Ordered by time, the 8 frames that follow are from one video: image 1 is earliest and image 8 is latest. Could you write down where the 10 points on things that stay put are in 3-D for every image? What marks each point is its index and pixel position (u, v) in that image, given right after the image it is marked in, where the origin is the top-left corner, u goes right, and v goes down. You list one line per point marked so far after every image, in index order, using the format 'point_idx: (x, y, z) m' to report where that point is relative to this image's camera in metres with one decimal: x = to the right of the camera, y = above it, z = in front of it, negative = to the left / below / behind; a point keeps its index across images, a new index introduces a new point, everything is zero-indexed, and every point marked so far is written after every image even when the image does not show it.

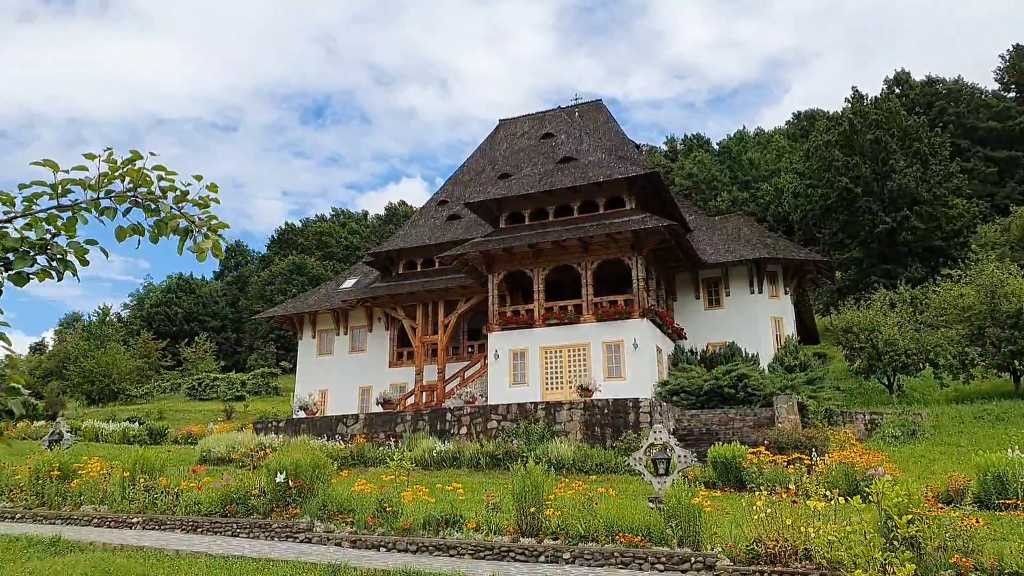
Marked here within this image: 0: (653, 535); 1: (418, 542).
0: (+1.5, -2.7, +8.7) m
1: (-1.0, -3.0, +9.3) m
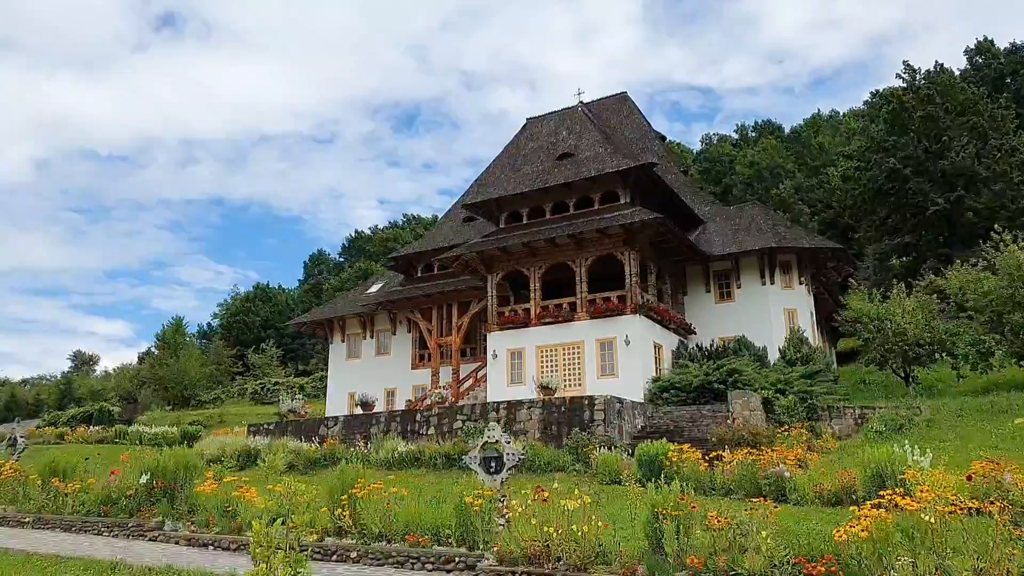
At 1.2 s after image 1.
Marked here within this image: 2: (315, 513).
0: (-0.8, -2.7, +8.6) m
1: (-3.3, -3.0, +9.5) m
2: (-2.3, -2.7, +9.5) m
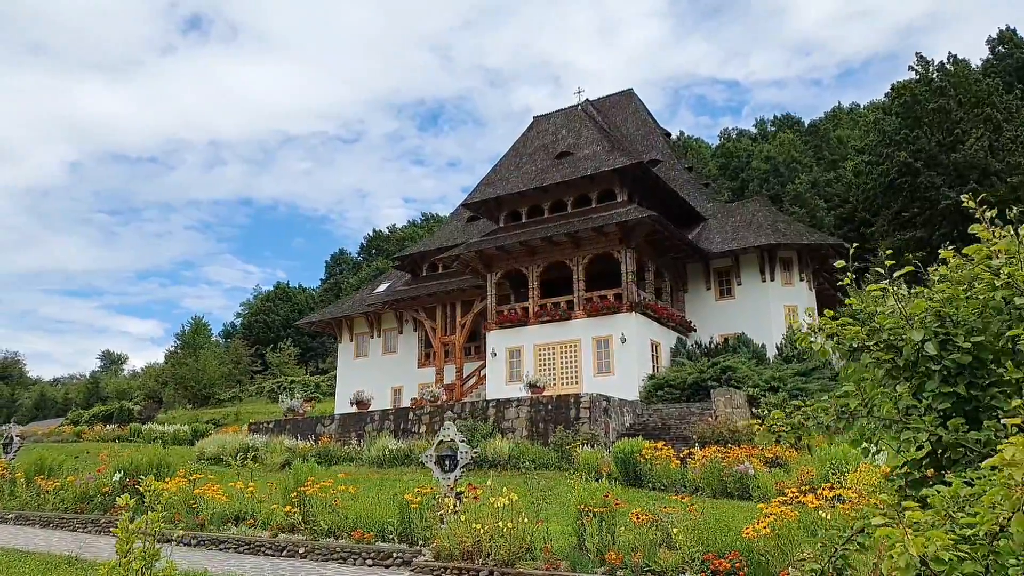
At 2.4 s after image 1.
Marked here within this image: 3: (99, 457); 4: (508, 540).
0: (-1.4, -2.7, +8.9) m
1: (-3.9, -3.1, +9.9) m
2: (-3.0, -2.8, +9.8) m
3: (-7.7, -3.1, +14.7) m
4: (0.0, -2.5, +7.8) m
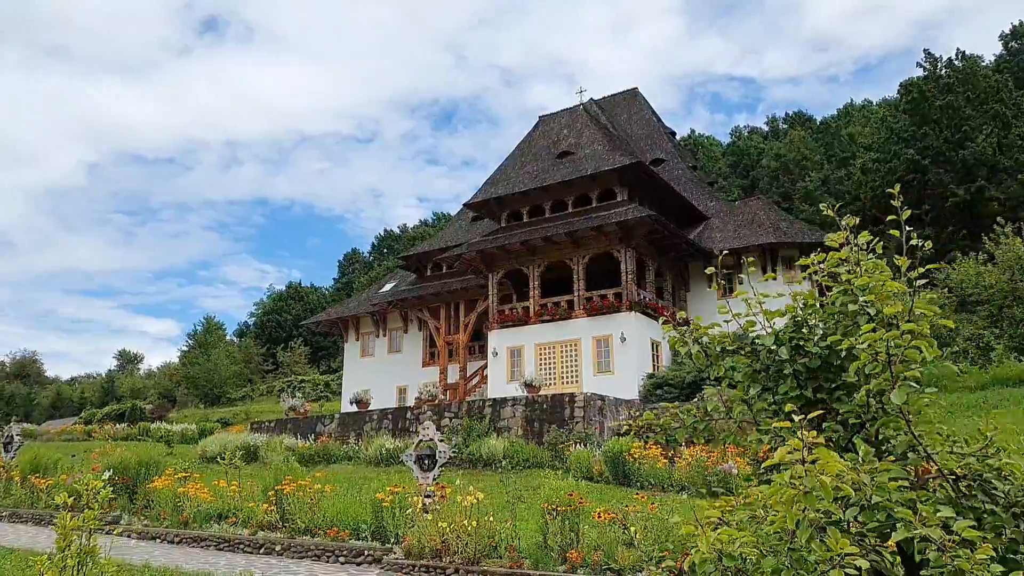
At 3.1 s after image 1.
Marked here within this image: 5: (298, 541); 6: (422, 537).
0: (-1.7, -2.7, +9.0) m
1: (-4.2, -3.1, +10.0) m
2: (-3.2, -2.8, +9.9) m
3: (-7.9, -3.2, +15.0) m
4: (-0.4, -2.5, +8.0) m
5: (-2.4, -2.9, +9.0) m
6: (-0.9, -2.6, +8.2) m
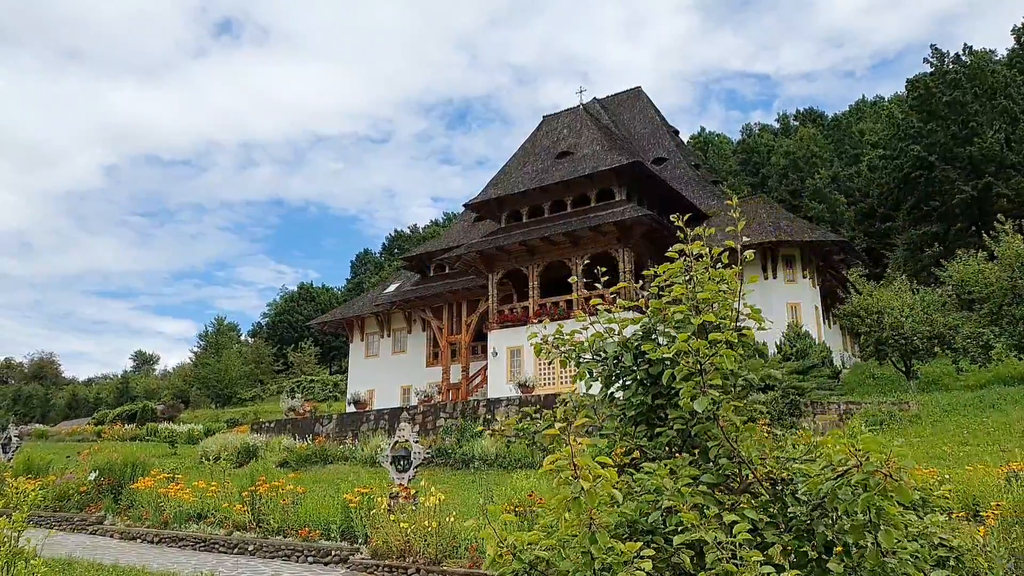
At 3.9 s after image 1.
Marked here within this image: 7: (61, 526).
0: (-2.1, -2.8, +9.1) m
1: (-4.5, -3.2, +10.2) m
2: (-3.6, -2.9, +10.1) m
3: (-8.2, -3.2, +15.2) m
4: (-0.7, -2.5, +8.0) m
5: (-2.8, -2.9, +9.1) m
6: (-1.3, -2.6, +8.3) m
7: (-6.5, -3.5, +11.5) m
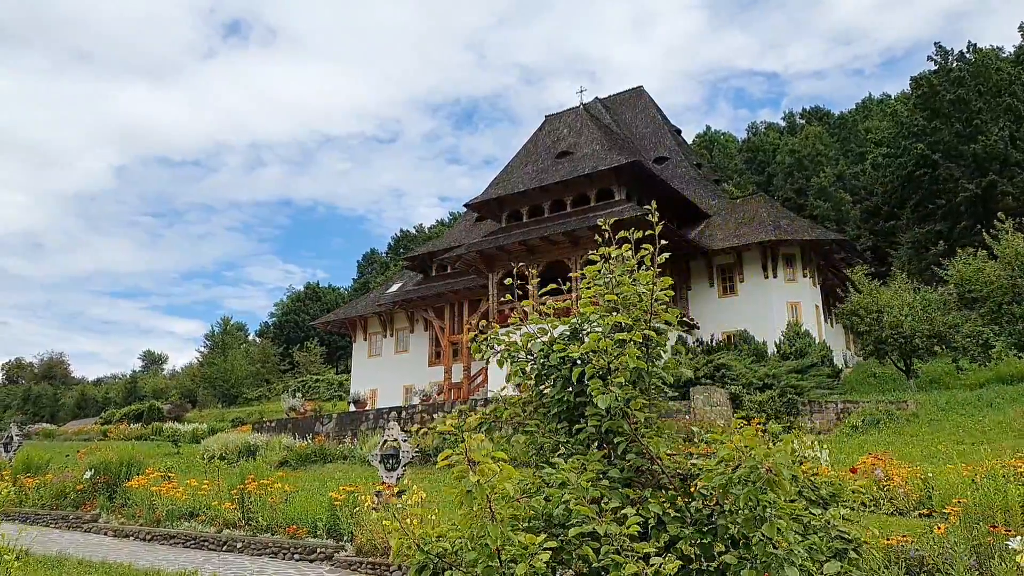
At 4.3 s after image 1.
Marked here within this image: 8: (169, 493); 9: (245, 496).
0: (-2.3, -2.8, +9.2) m
1: (-4.7, -3.2, +10.3) m
2: (-3.8, -2.9, +10.2) m
3: (-8.3, -3.2, +15.4) m
4: (-0.9, -2.5, +8.1) m
5: (-3.0, -2.9, +9.3) m
6: (-1.5, -2.6, +8.4) m
7: (-6.7, -3.5, +11.6) m
8: (-4.8, -2.8, +11.0) m
9: (-3.4, -2.6, +10.1) m
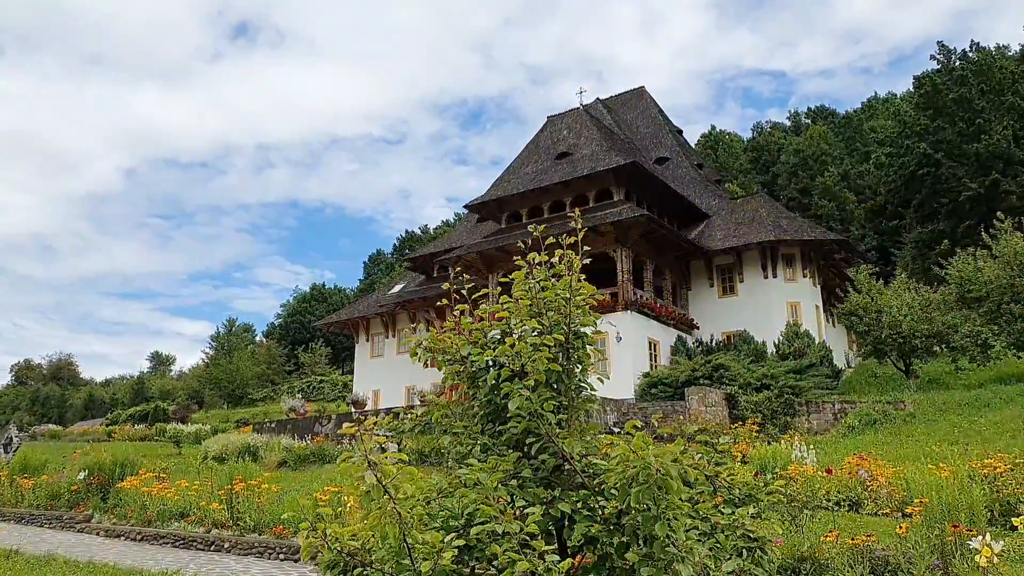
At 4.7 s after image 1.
0: (-2.5, -2.8, +9.3) m
1: (-4.8, -3.2, +10.4) m
2: (-3.9, -2.9, +10.3) m
3: (-8.4, -3.3, +15.5) m
4: (-1.1, -2.6, +8.2) m
5: (-3.2, -3.0, +9.3) m
6: (-1.7, -2.7, +8.5) m
7: (-6.9, -3.5, +11.8) m
8: (-4.9, -2.9, +11.1) m
9: (-3.6, -2.7, +10.2) m
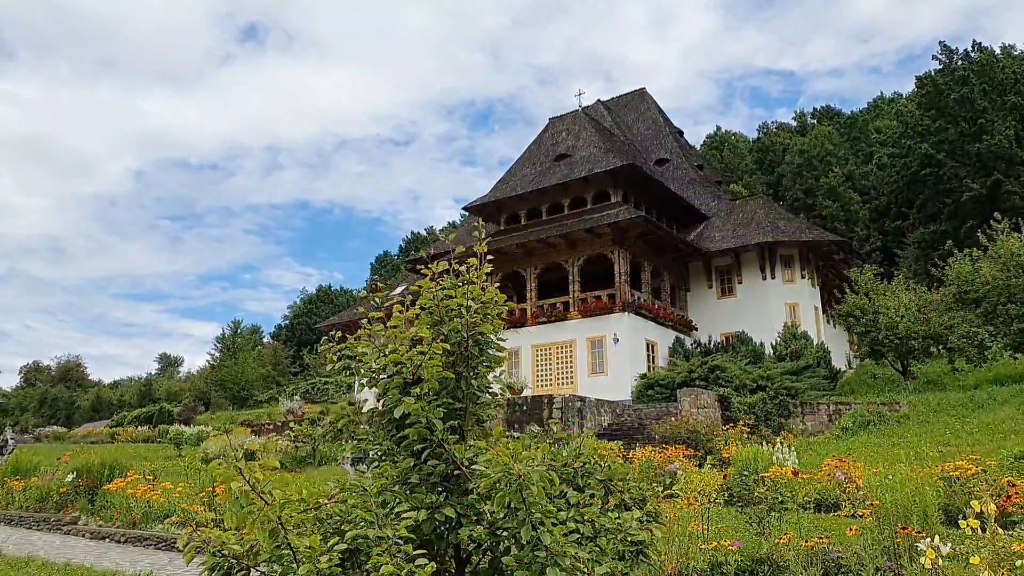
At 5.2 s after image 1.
0: (-2.7, -2.9, +9.4) m
1: (-5.1, -3.3, +10.5) m
2: (-4.2, -2.9, +10.4) m
3: (-8.6, -3.3, +15.6) m
4: (-1.4, -2.6, +8.3) m
5: (-3.4, -3.0, +9.4) m
6: (-2.0, -2.7, +8.6) m
7: (-7.1, -3.6, +11.9) m
8: (-5.2, -2.9, +11.2) m
9: (-3.8, -2.7, +10.3) m
